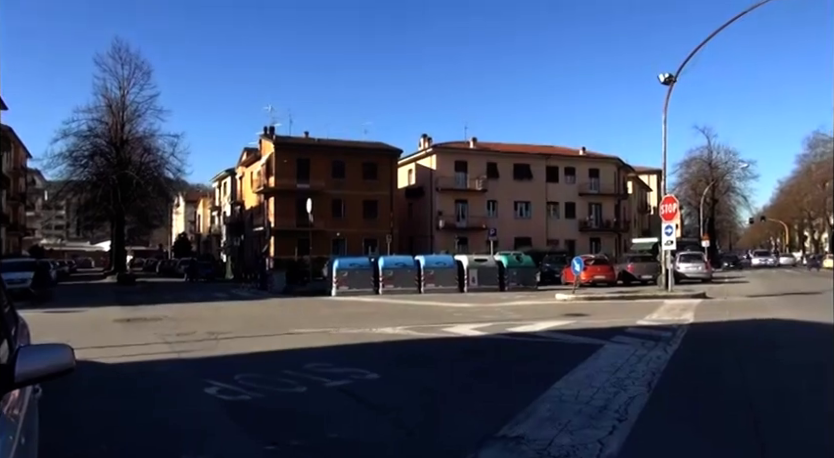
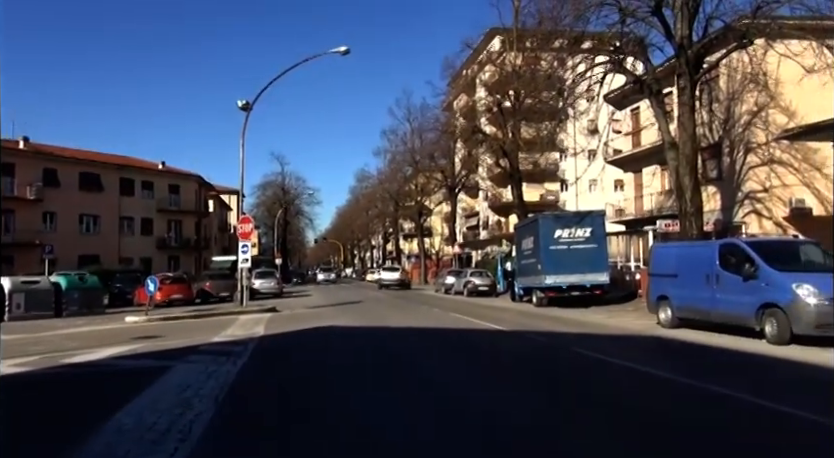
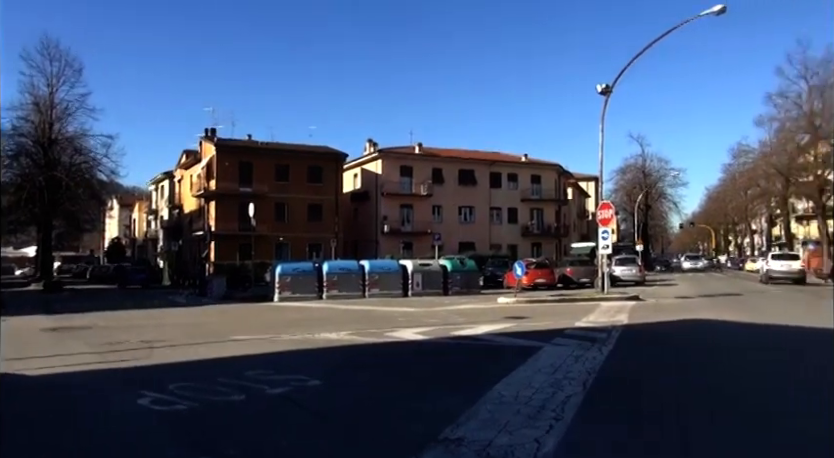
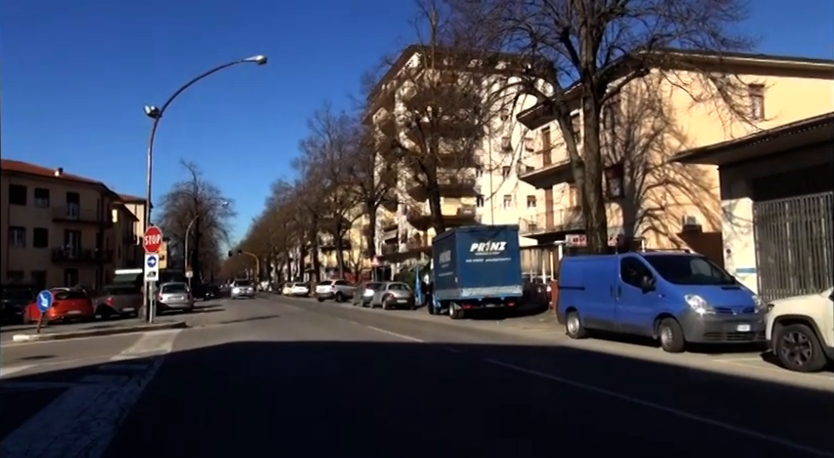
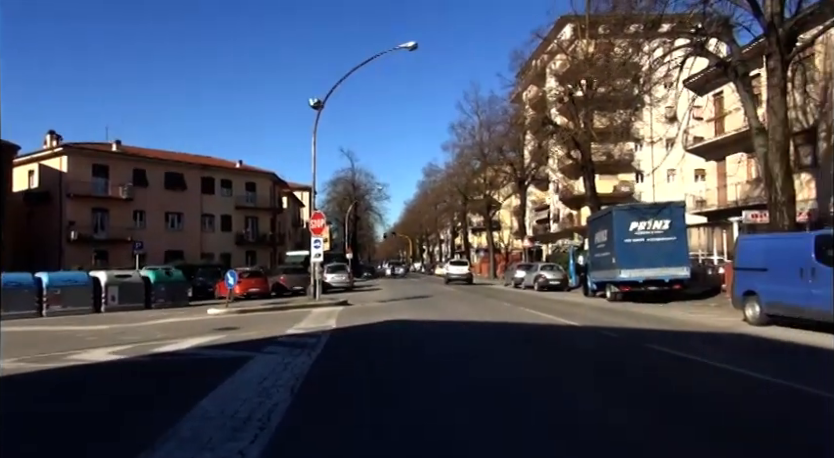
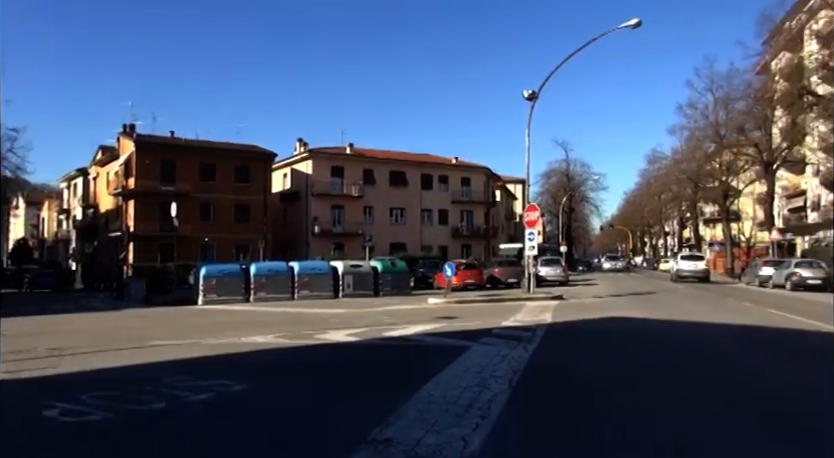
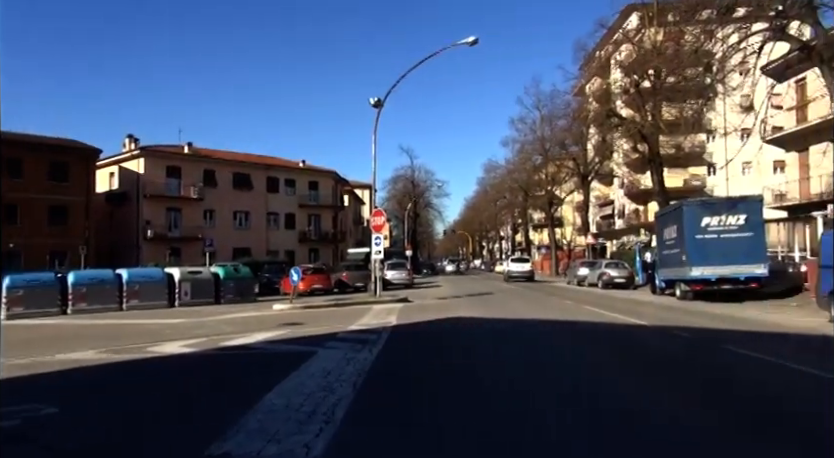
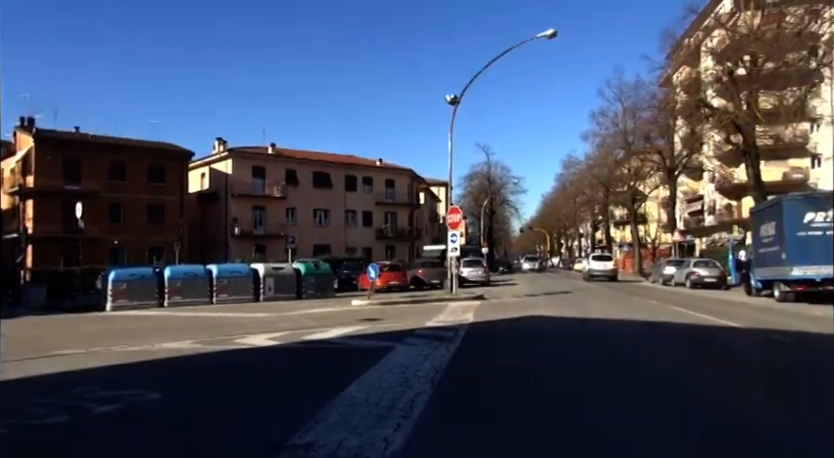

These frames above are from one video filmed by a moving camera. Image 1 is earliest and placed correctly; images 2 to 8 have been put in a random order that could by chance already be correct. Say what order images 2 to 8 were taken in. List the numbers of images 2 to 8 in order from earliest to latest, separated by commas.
3, 6, 8, 7, 5, 2, 4
